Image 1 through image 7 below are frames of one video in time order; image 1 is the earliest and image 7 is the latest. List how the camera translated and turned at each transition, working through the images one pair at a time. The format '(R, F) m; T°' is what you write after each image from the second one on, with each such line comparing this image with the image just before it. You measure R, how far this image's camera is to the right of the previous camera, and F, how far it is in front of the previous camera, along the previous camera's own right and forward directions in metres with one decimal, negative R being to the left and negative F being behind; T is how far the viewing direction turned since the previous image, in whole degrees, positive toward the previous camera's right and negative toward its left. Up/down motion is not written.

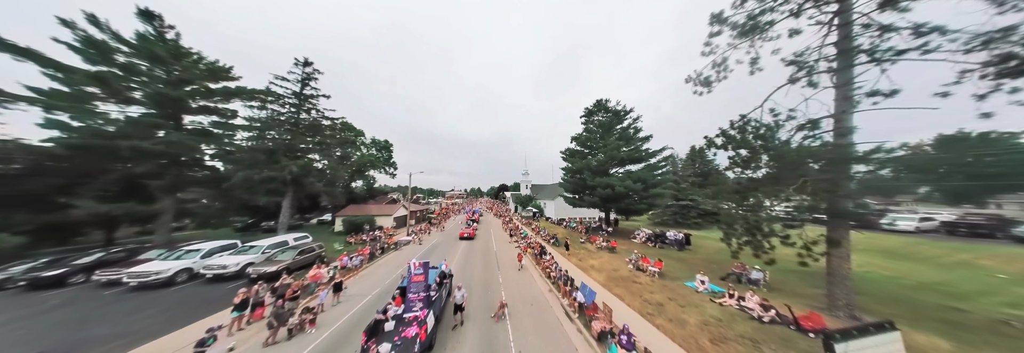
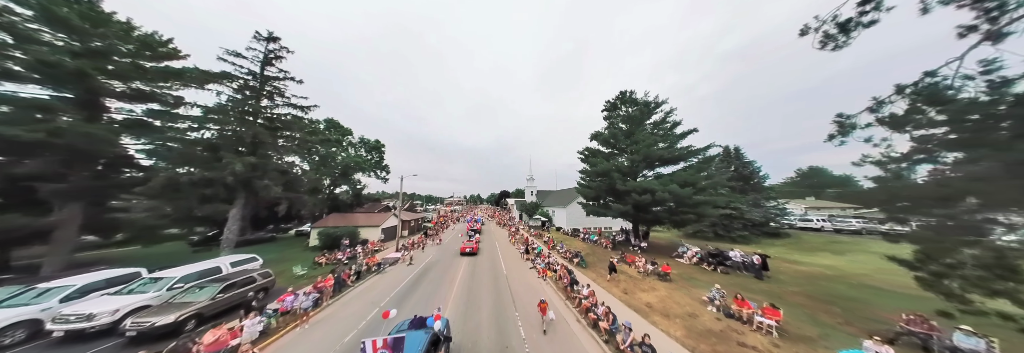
(-1.2, +4.4) m; 0°
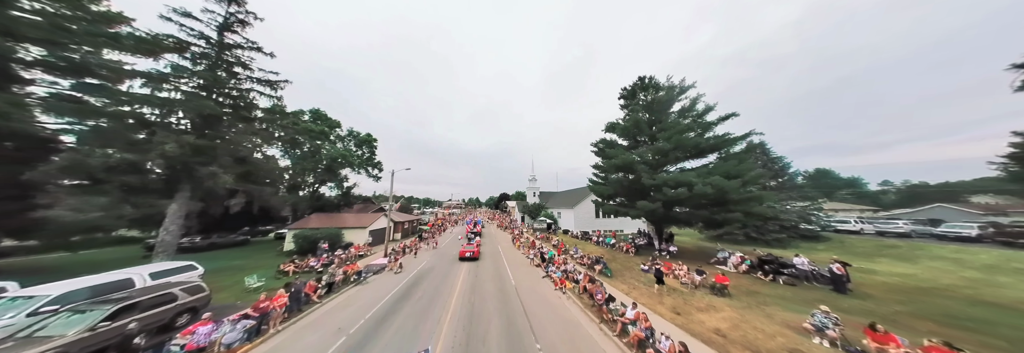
(-0.8, +2.9) m; 0°
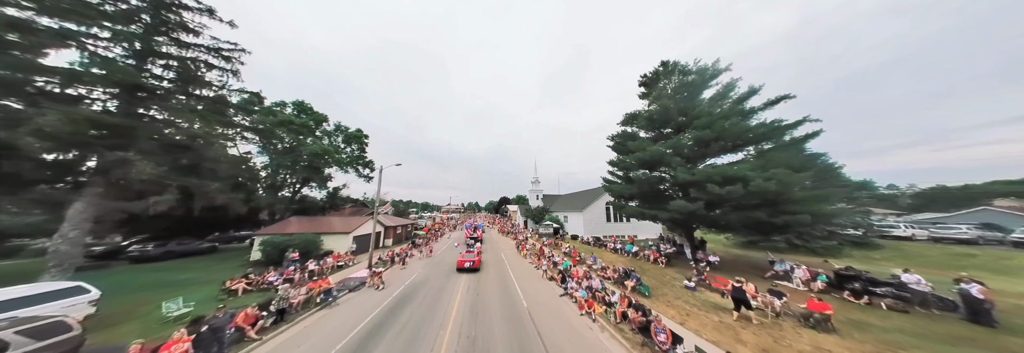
(-0.6, +2.9) m; 0°
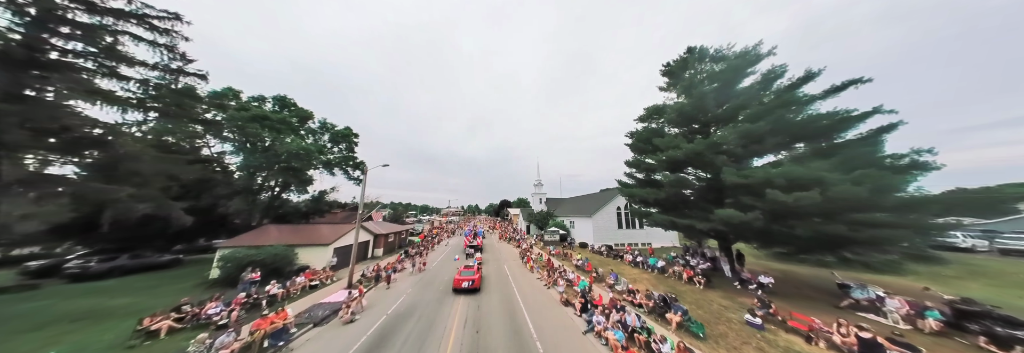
(-0.4, +2.6) m; 0°
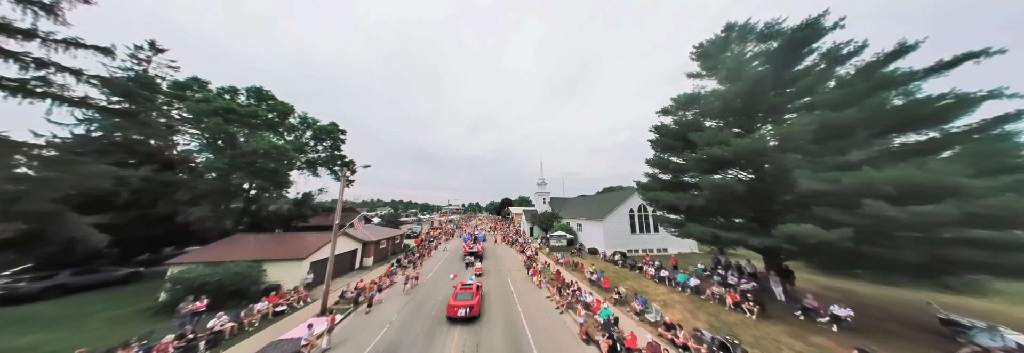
(-0.3, +2.6) m; 0°
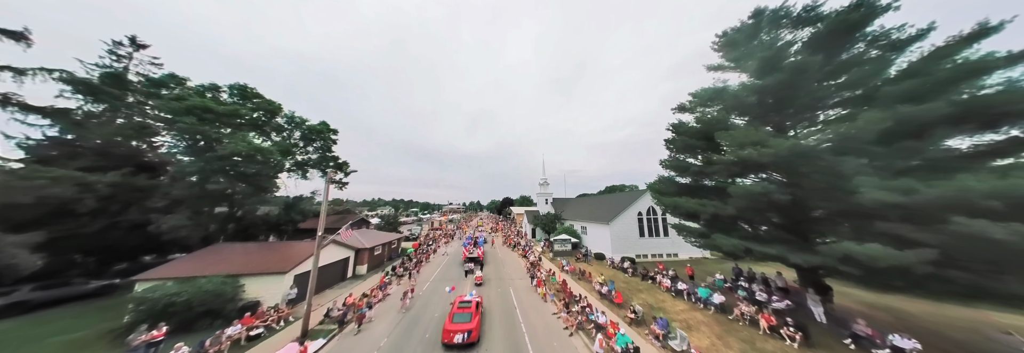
(-0.1, +1.4) m; 0°
